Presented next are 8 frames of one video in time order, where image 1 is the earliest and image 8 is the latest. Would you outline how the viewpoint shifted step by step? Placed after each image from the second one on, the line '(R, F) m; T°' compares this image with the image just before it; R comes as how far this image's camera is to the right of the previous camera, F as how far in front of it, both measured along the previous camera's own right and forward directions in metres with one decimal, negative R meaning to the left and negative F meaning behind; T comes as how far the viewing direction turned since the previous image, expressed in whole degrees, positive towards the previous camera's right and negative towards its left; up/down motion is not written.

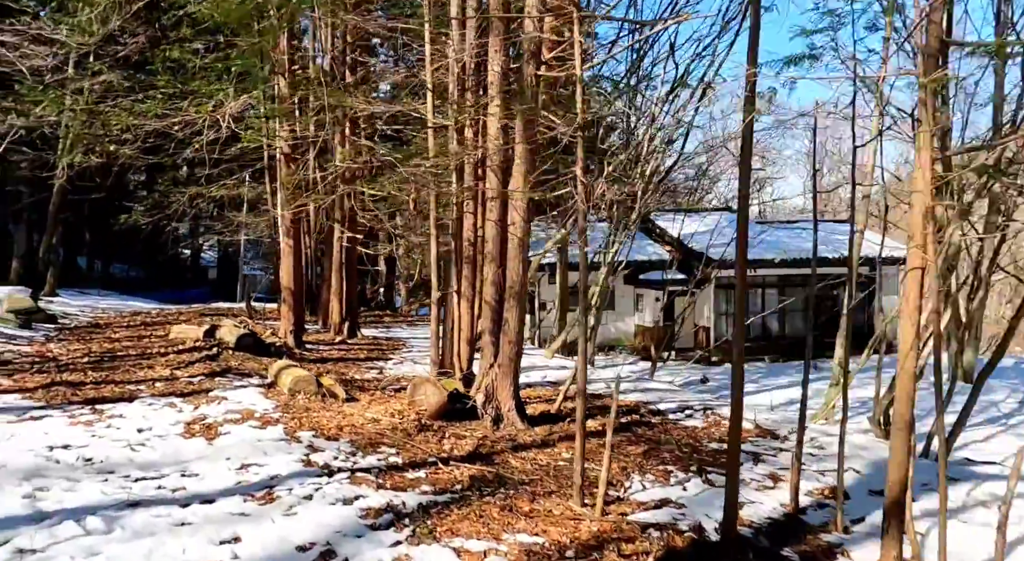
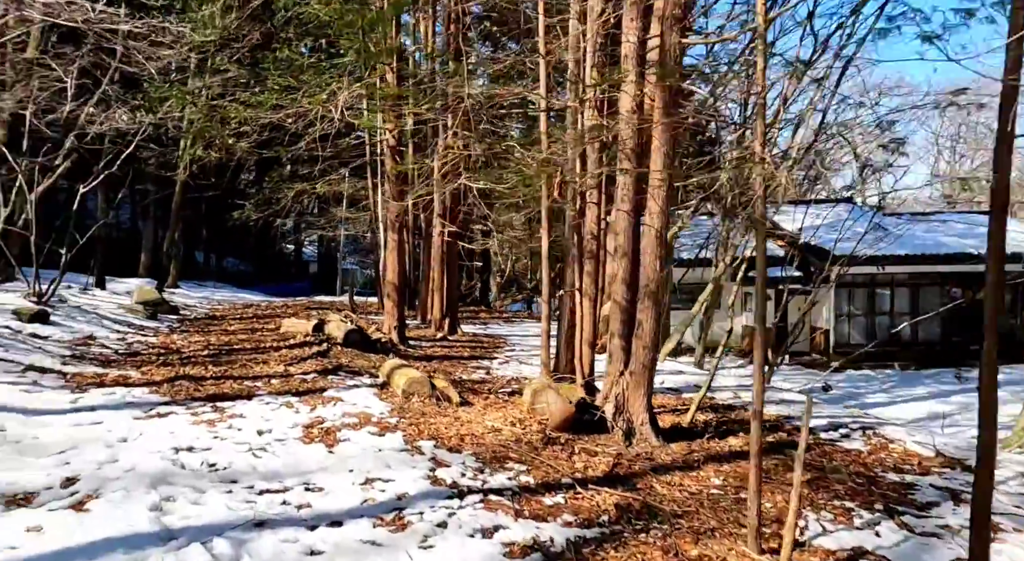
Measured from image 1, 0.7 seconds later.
(-0.3, +0.4) m; -7°
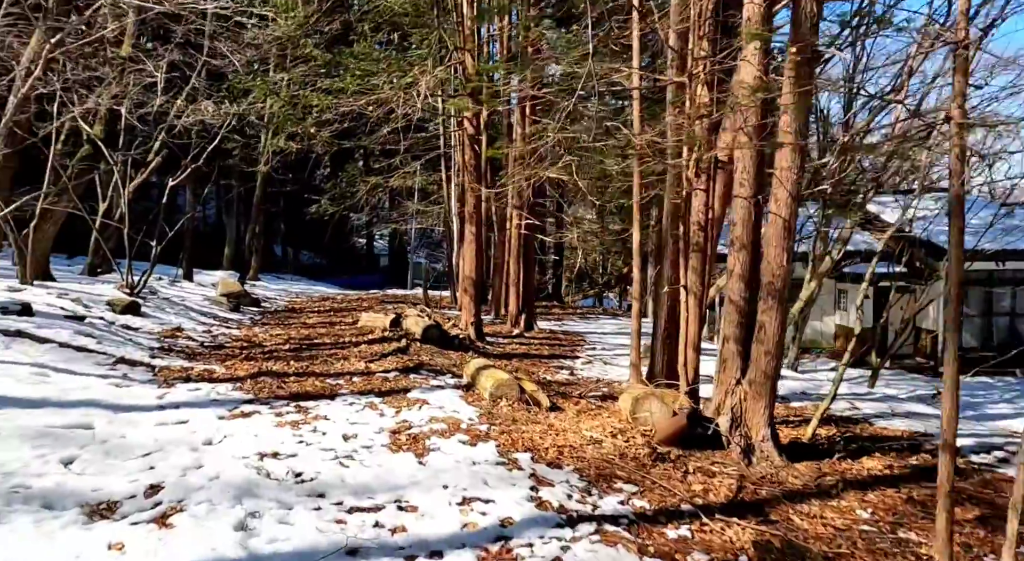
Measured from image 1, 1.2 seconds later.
(-0.2, +0.4) m; -5°
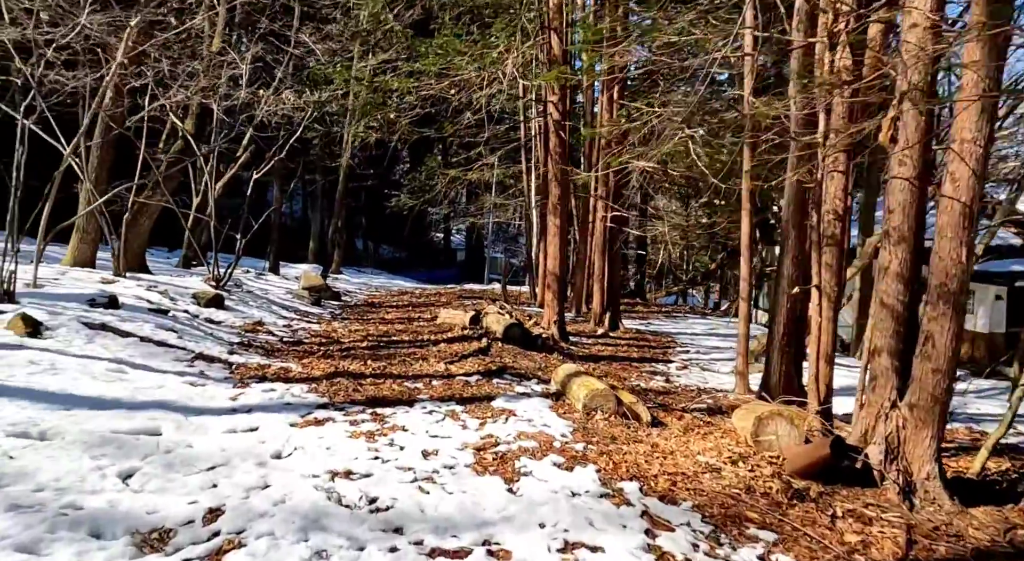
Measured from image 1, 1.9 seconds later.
(-0.2, +0.7) m; -6°
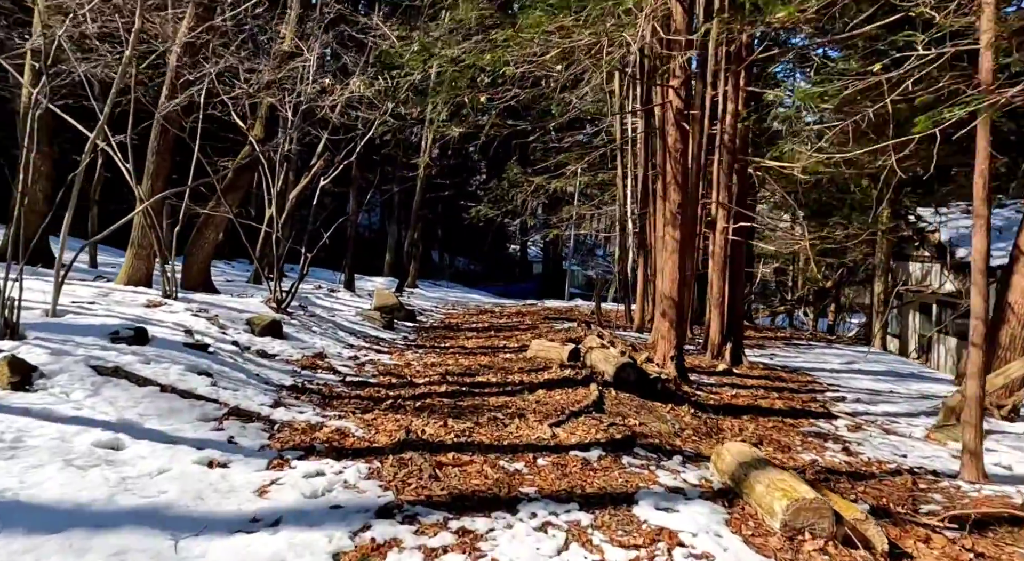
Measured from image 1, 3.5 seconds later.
(-0.4, +1.9) m; -6°
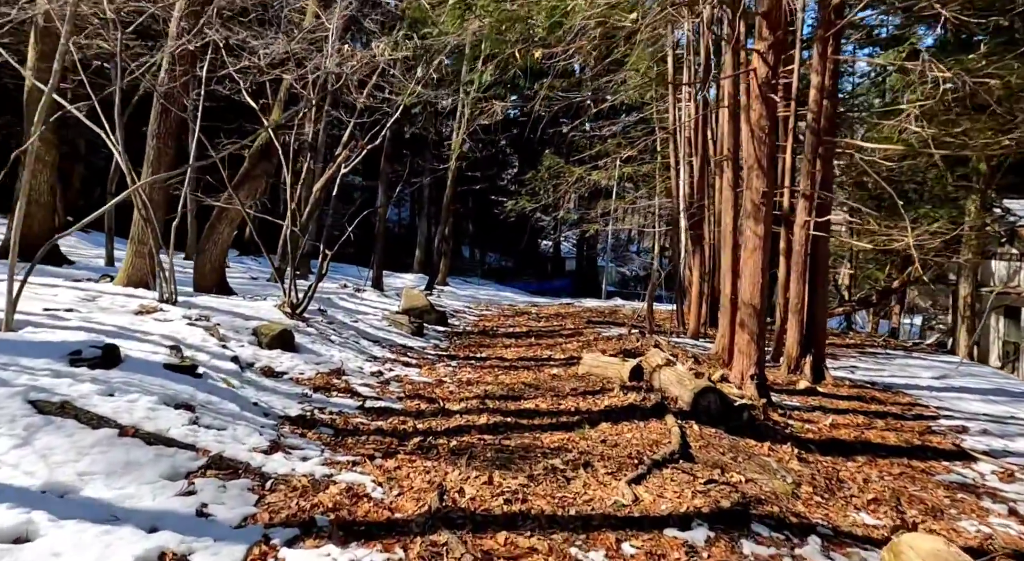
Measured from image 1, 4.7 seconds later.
(-0.2, +1.4) m; -2°
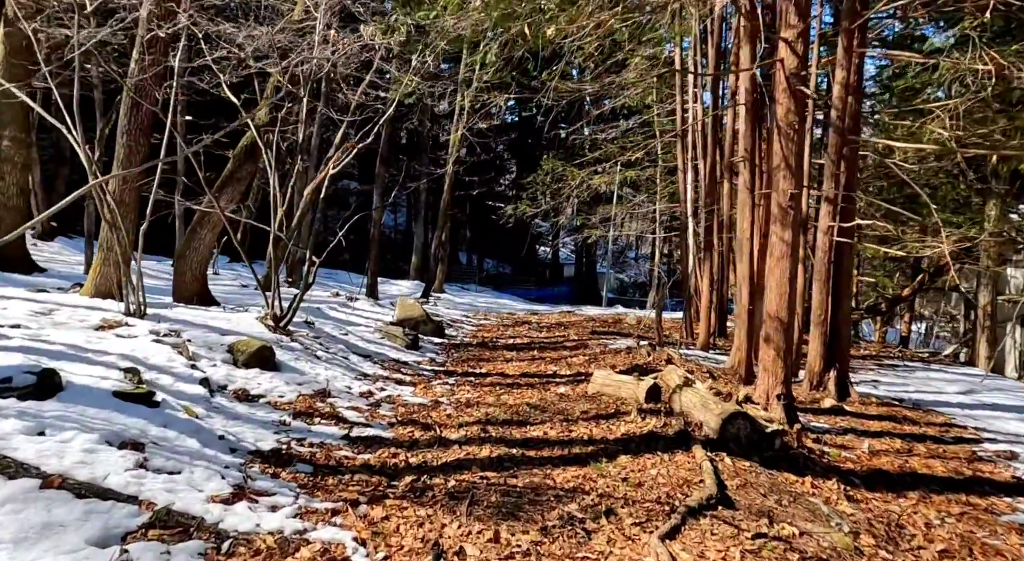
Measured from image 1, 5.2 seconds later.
(-0.1, +0.7) m; 0°
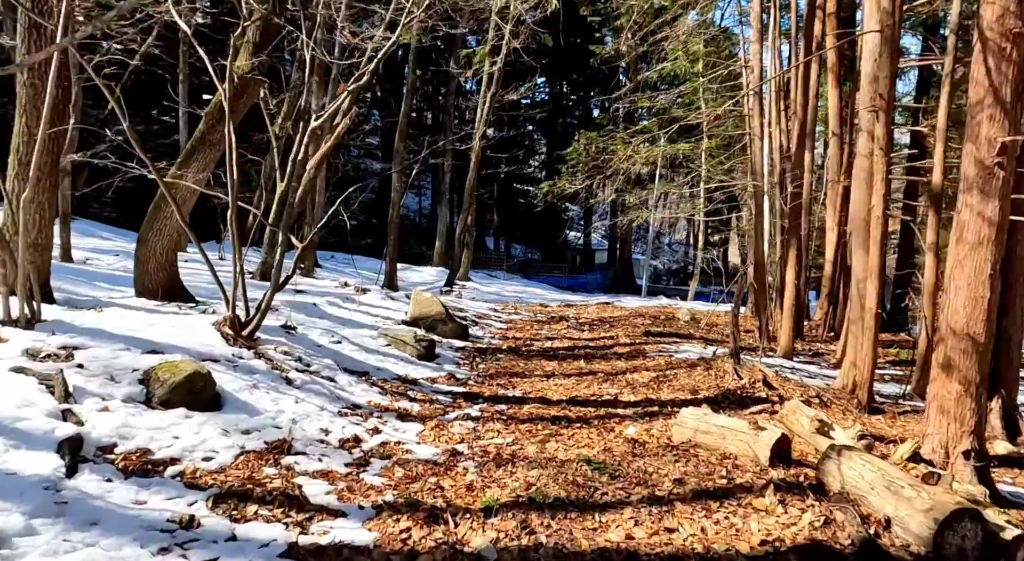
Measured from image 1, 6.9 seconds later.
(-0.2, +2.4) m; -2°
